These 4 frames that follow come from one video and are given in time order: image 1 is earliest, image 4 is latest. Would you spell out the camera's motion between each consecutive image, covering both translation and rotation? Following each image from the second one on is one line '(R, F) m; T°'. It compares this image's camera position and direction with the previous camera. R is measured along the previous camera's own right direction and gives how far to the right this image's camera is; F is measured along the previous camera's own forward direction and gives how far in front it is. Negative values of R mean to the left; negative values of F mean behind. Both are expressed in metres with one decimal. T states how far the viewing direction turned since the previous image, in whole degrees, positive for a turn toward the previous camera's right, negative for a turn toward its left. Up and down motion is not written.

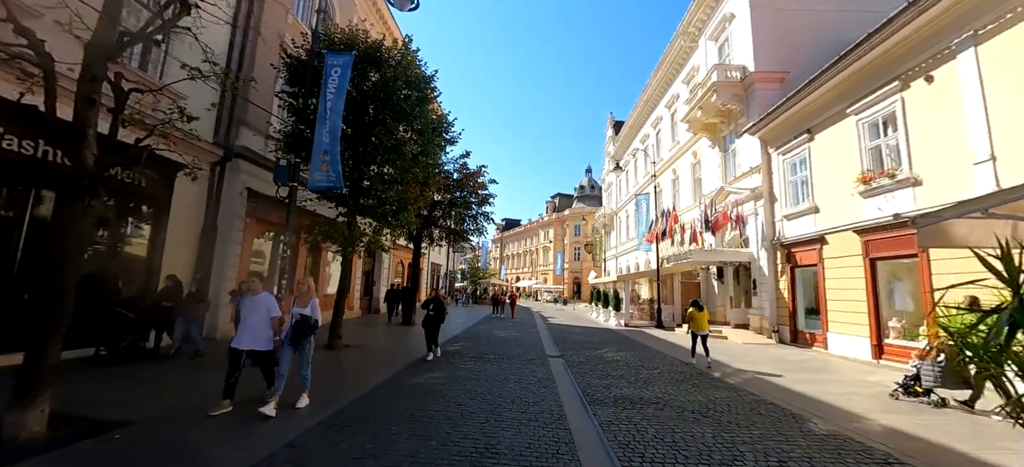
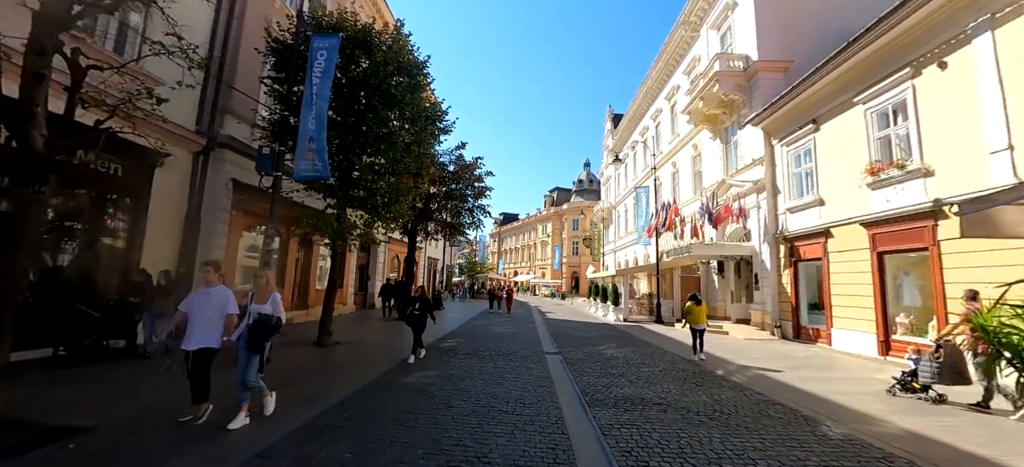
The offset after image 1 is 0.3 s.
(0.0, +0.4) m; 0°
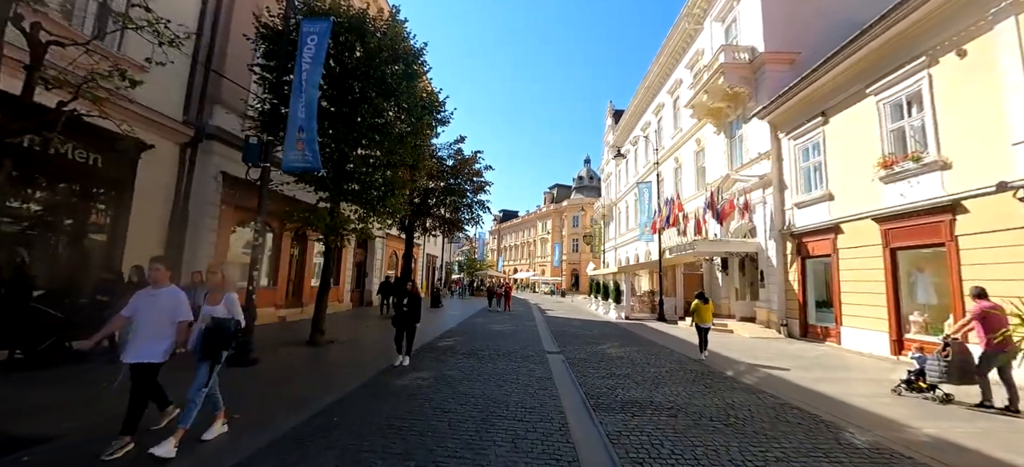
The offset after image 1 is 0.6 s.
(0.0, +0.4) m; 0°
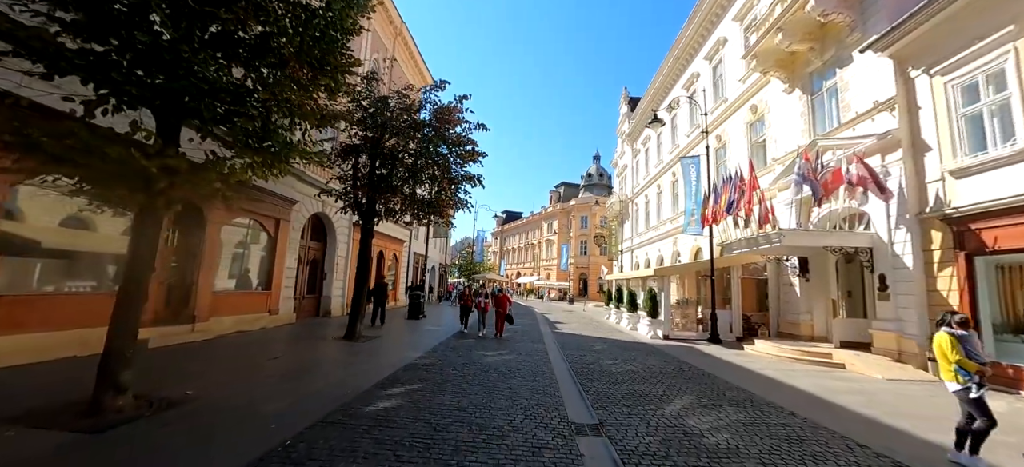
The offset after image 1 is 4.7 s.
(+0.1, +4.9) m; -1°
